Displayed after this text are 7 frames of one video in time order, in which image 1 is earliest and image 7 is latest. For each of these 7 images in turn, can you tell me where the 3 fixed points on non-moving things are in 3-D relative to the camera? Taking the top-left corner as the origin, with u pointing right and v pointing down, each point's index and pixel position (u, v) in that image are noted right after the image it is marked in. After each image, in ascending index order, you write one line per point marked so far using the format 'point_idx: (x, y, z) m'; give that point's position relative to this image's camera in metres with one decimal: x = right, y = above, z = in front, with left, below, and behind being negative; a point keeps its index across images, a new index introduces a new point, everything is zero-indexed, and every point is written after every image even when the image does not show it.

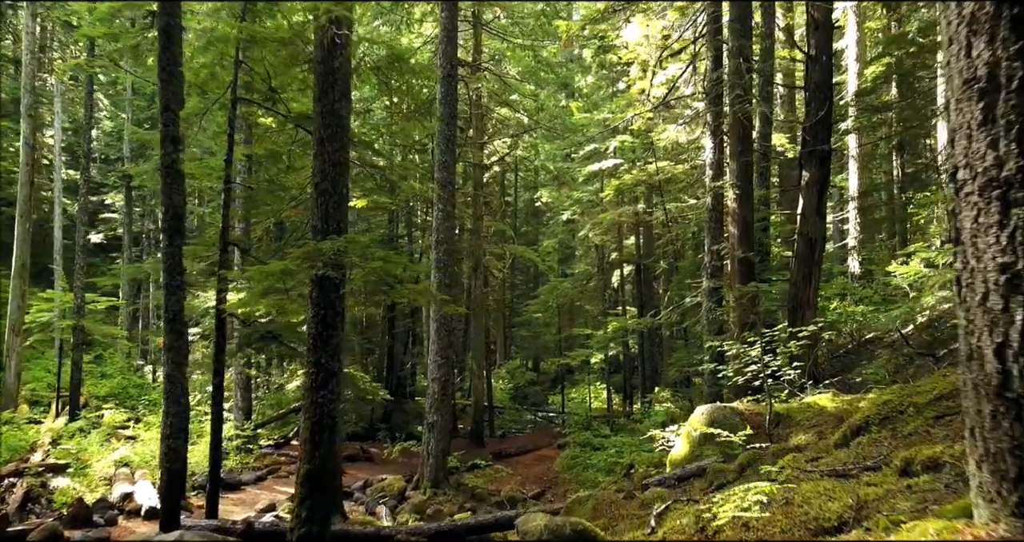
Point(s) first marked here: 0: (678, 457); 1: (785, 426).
0: (+1.7, -1.9, +7.4) m
1: (+2.7, -1.5, +7.0) m
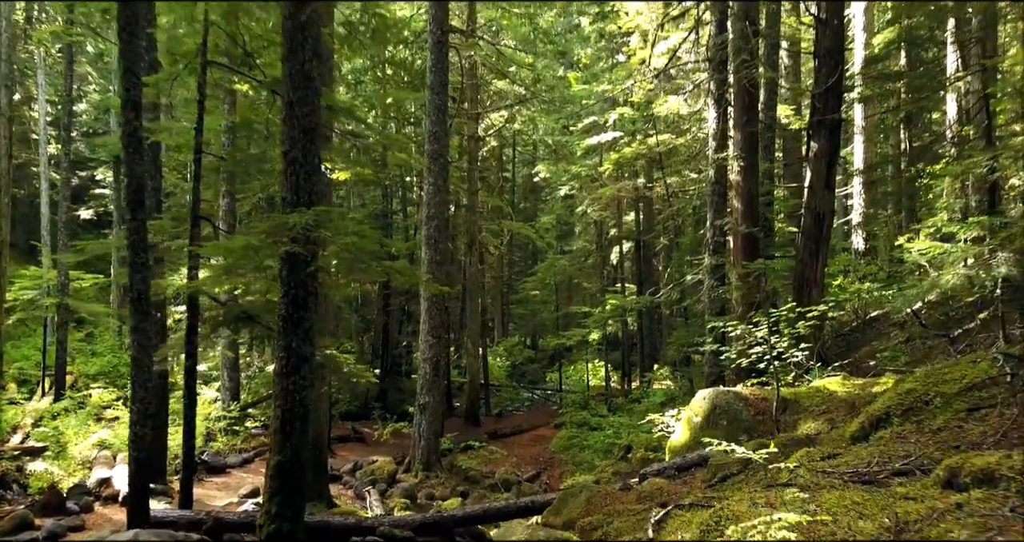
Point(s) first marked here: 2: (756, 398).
0: (+1.6, -1.7, +7.0) m
1: (+2.6, -1.3, +6.5) m
2: (+2.4, -1.2, +6.9) m
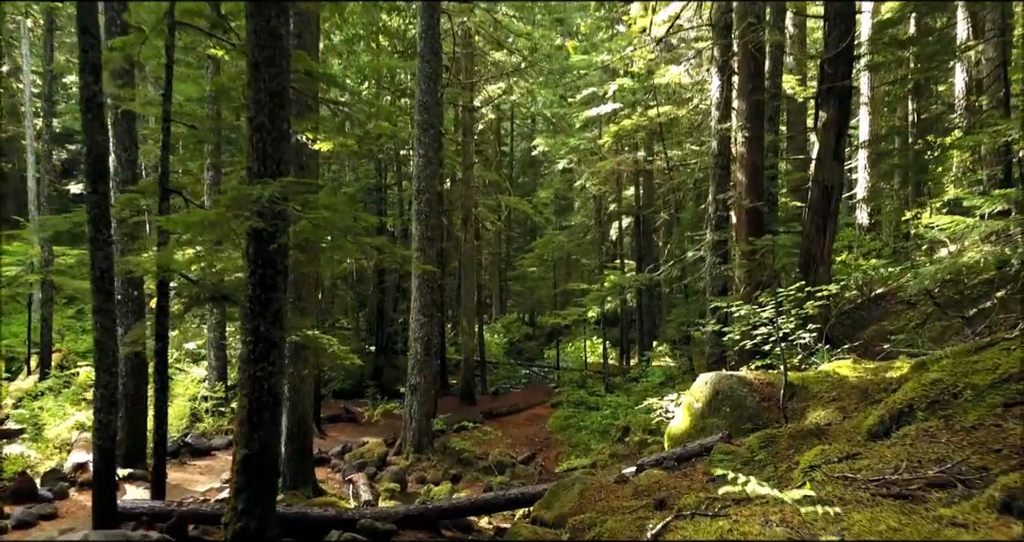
0: (+1.5, -1.5, +6.6) m
1: (+2.5, -1.1, +6.1) m
2: (+2.3, -1.0, +6.5) m
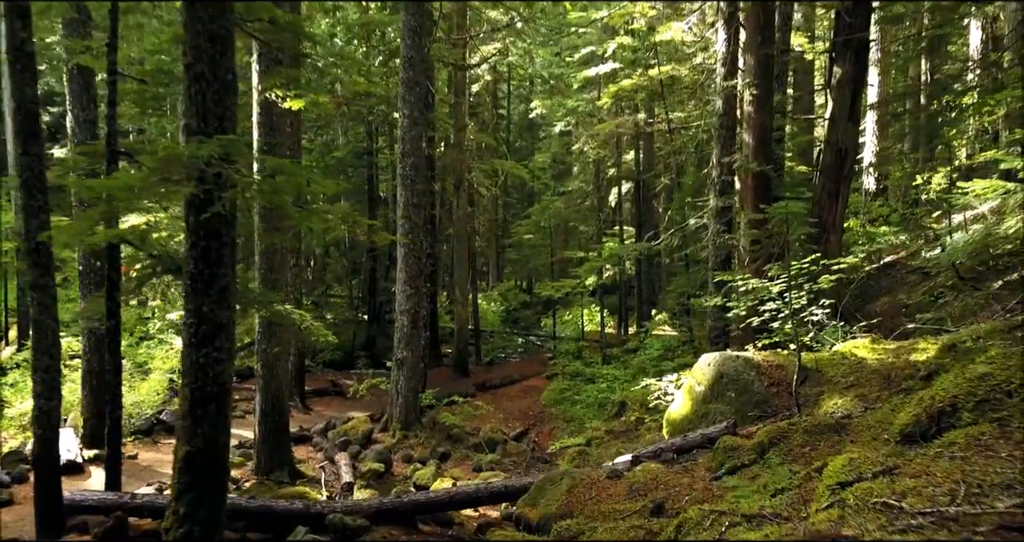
0: (+1.4, -1.2, +6.0) m
1: (+2.3, -0.9, +5.5) m
2: (+2.1, -0.8, +5.9) m
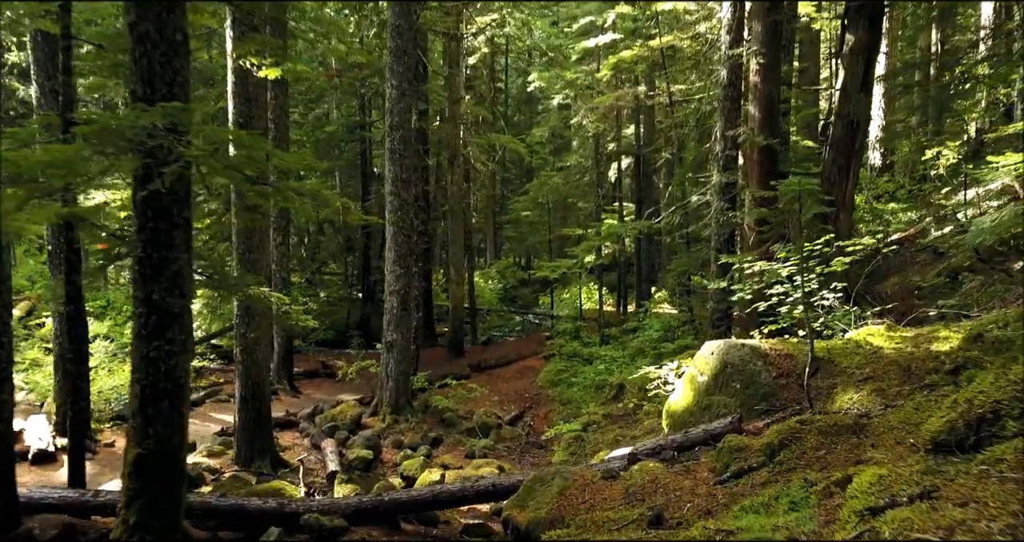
0: (+1.3, -1.1, +5.6) m
1: (+2.3, -0.8, +5.1) m
2: (+2.0, -0.6, +5.5) m
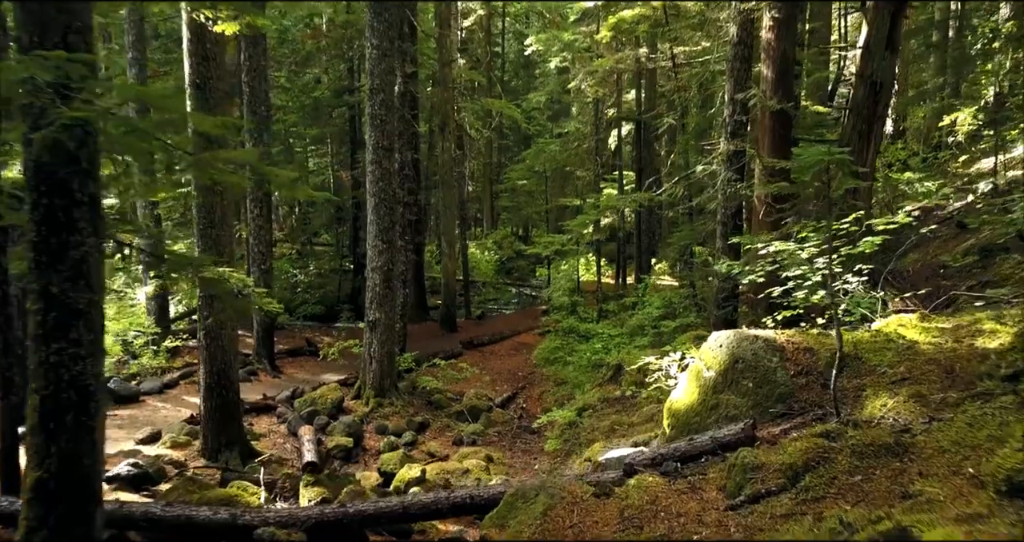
0: (+1.2, -0.9, +5.0) m
1: (+2.1, -0.6, +4.5) m
2: (+1.9, -0.5, +4.8) m
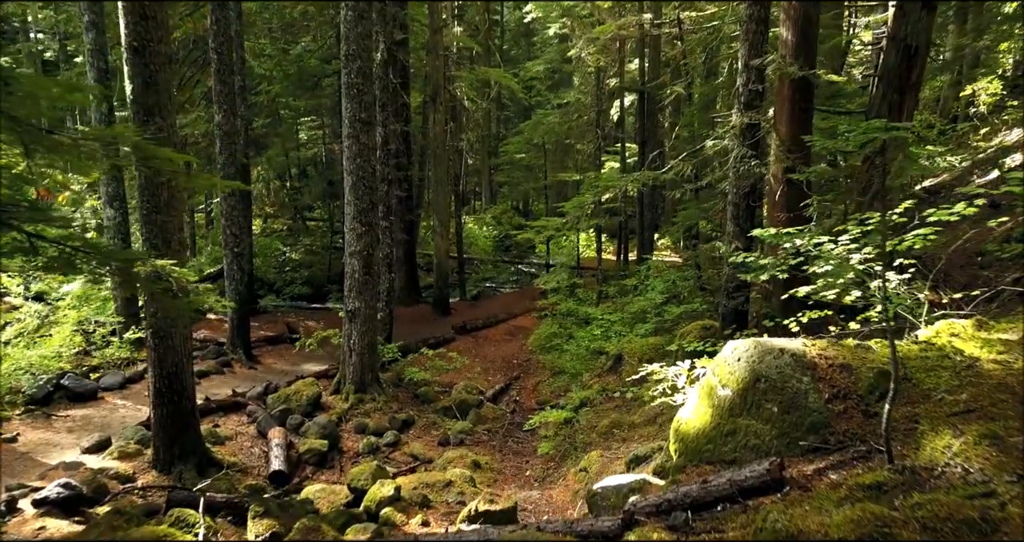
0: (+1.0, -0.9, +4.2) m
1: (+2.0, -0.7, +3.7) m
2: (+1.8, -0.5, +4.0) m
